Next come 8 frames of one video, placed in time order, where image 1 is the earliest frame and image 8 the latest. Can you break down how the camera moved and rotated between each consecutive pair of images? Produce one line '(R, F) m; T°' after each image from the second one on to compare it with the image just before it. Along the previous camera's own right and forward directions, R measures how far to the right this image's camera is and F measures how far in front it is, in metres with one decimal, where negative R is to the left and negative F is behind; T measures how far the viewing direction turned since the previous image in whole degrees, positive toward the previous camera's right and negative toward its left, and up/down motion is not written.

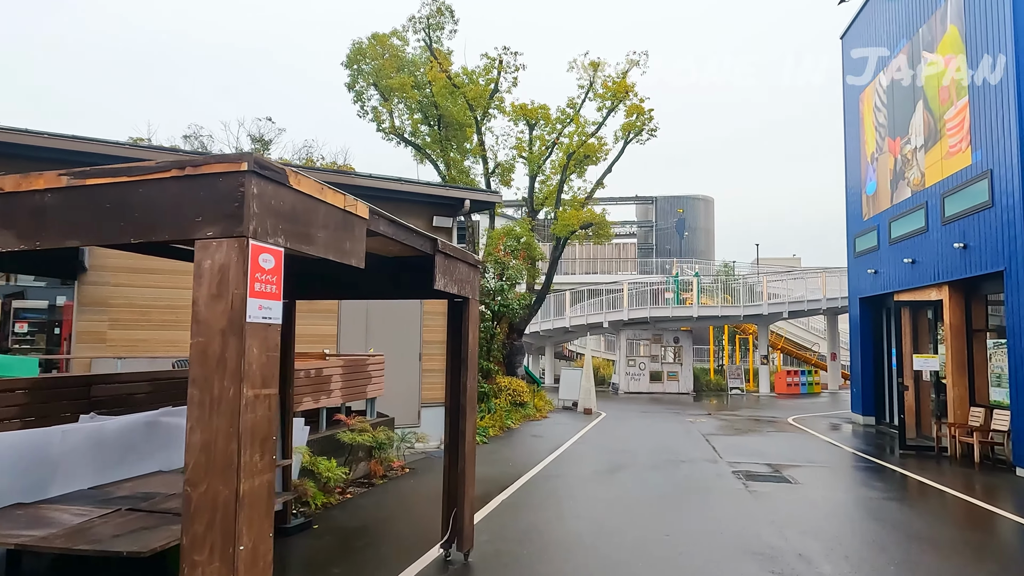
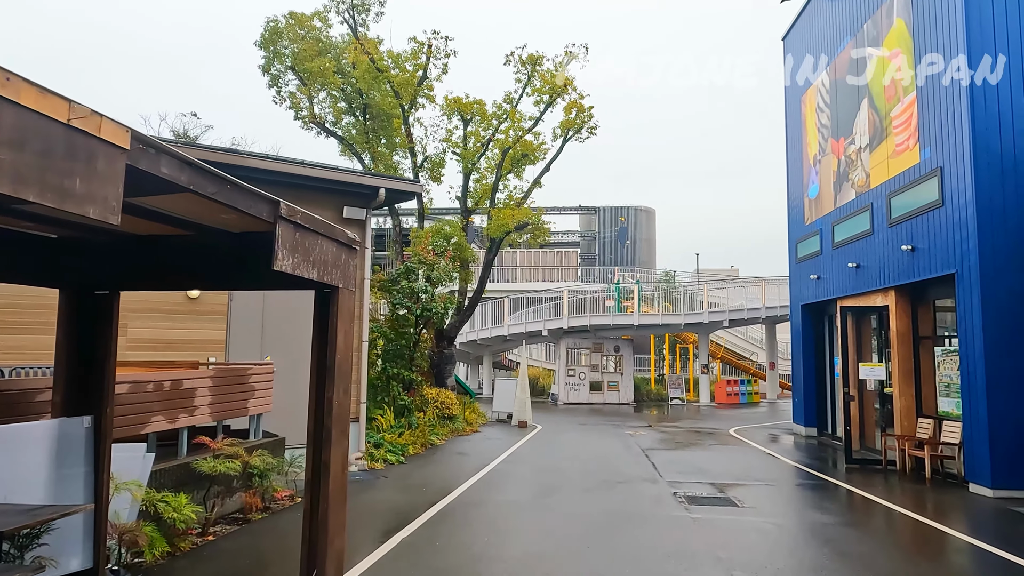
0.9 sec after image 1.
(+0.3, +1.0) m; +5°
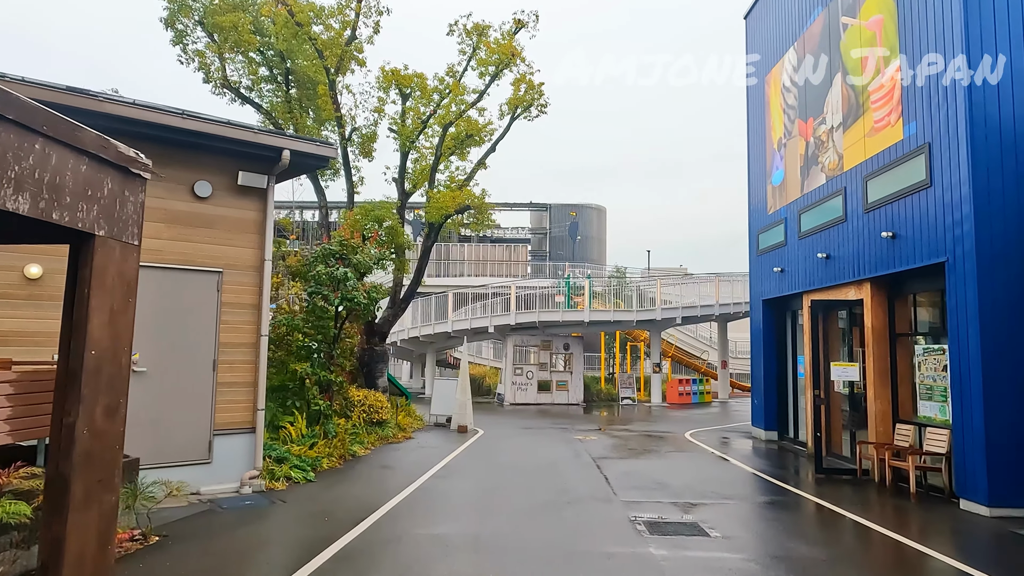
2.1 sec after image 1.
(+0.2, +1.4) m; +4°
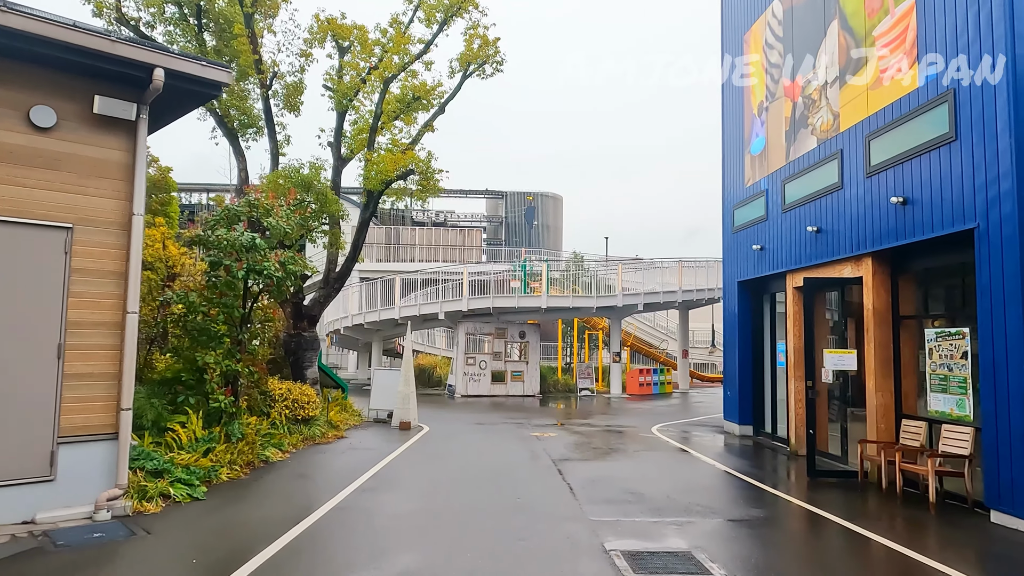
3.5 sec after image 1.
(+0.1, +1.5) m; +4°
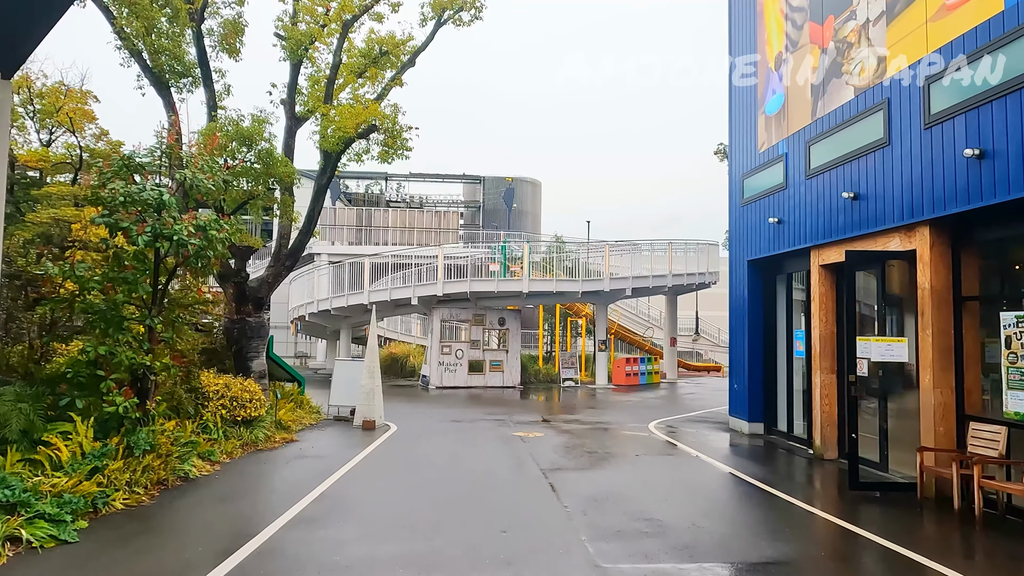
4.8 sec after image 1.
(0.0, +1.6) m; +2°
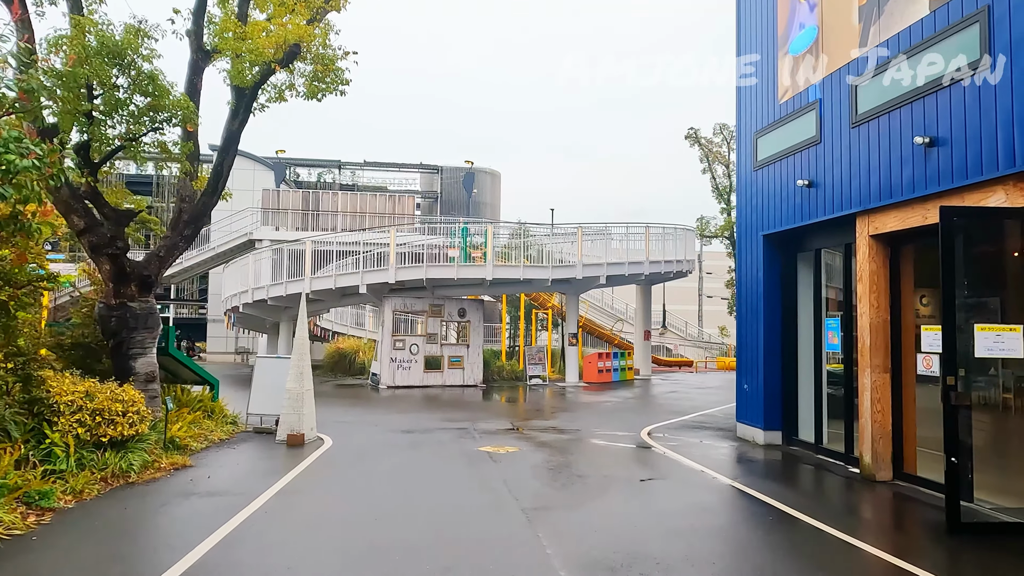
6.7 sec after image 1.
(-0.1, +2.1) m; +4°
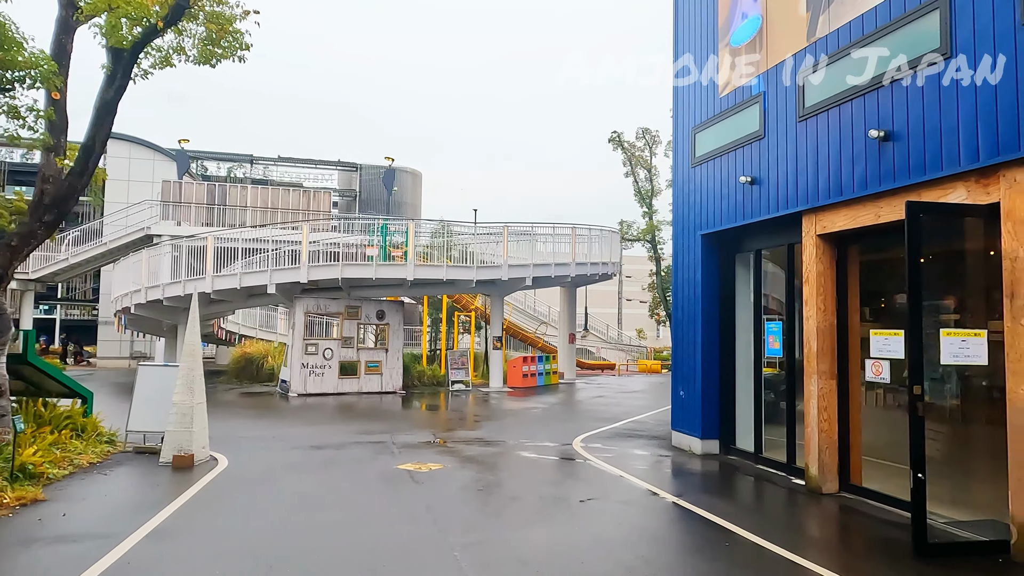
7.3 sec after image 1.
(-0.1, +0.8) m; +7°
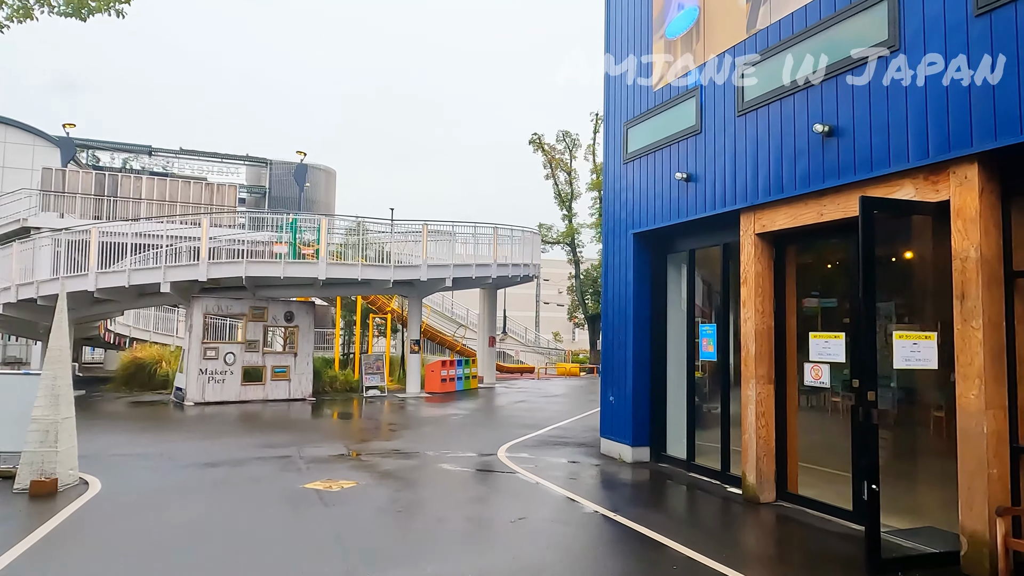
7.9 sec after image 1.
(-0.1, +0.6) m; +7°
